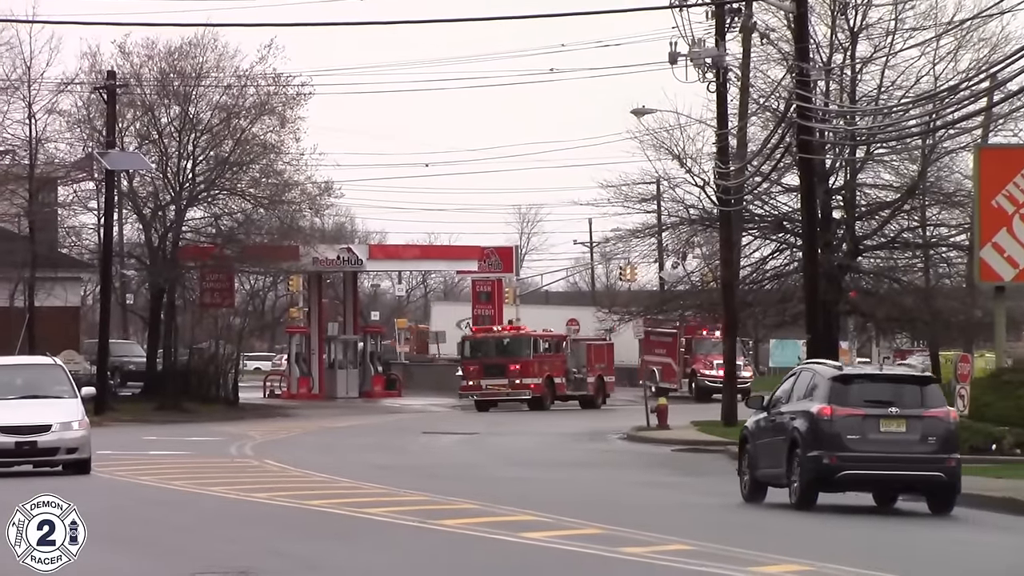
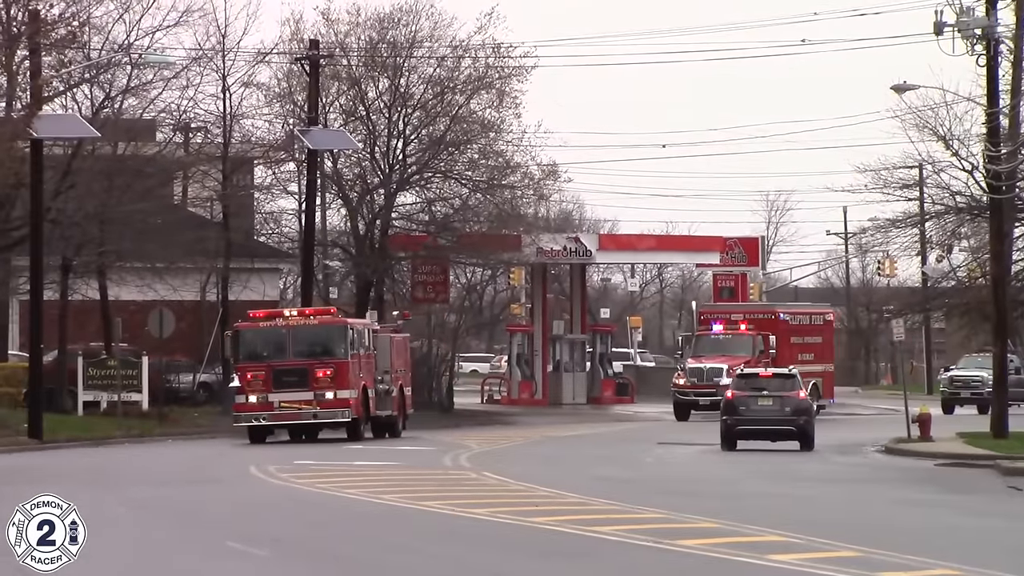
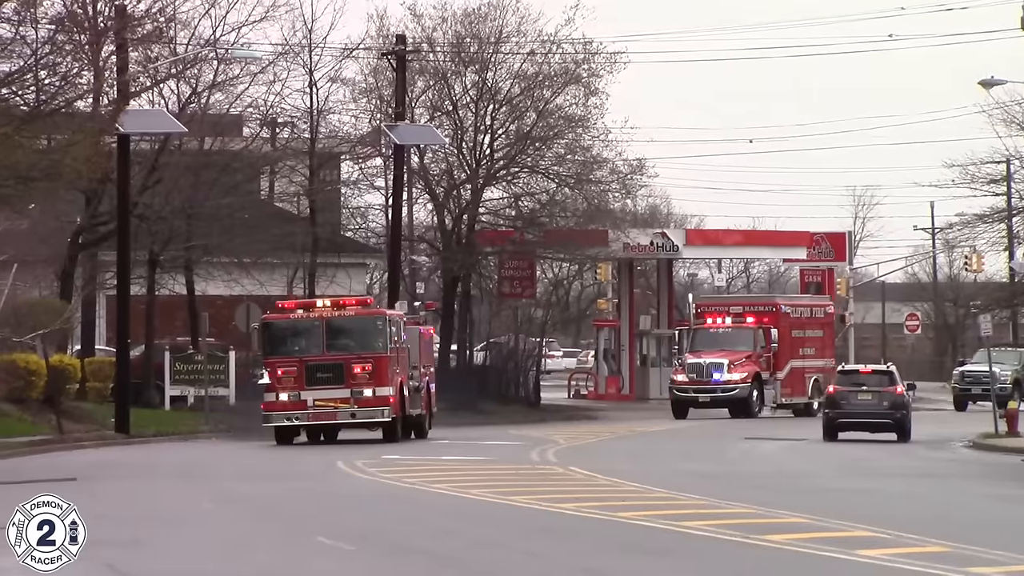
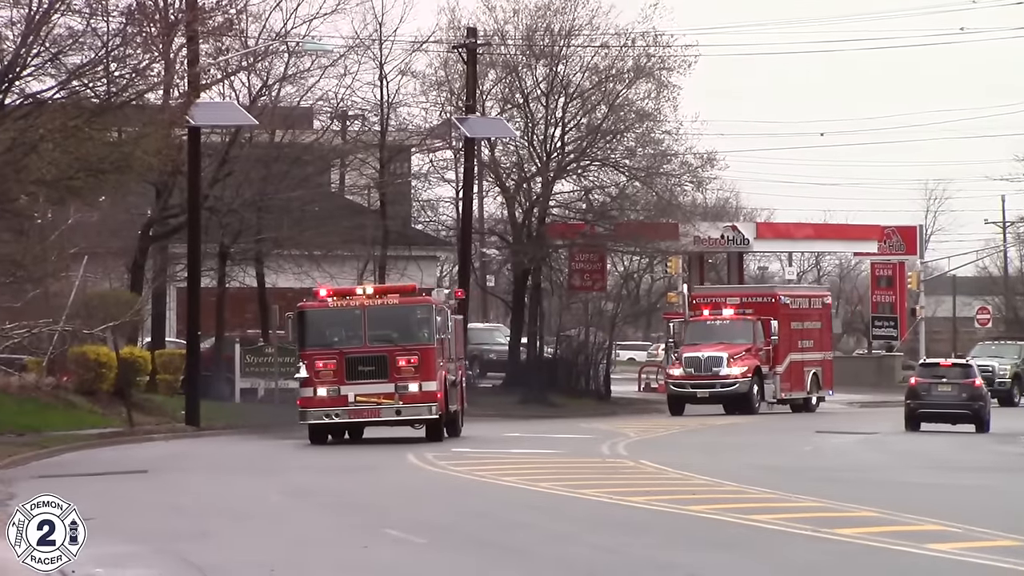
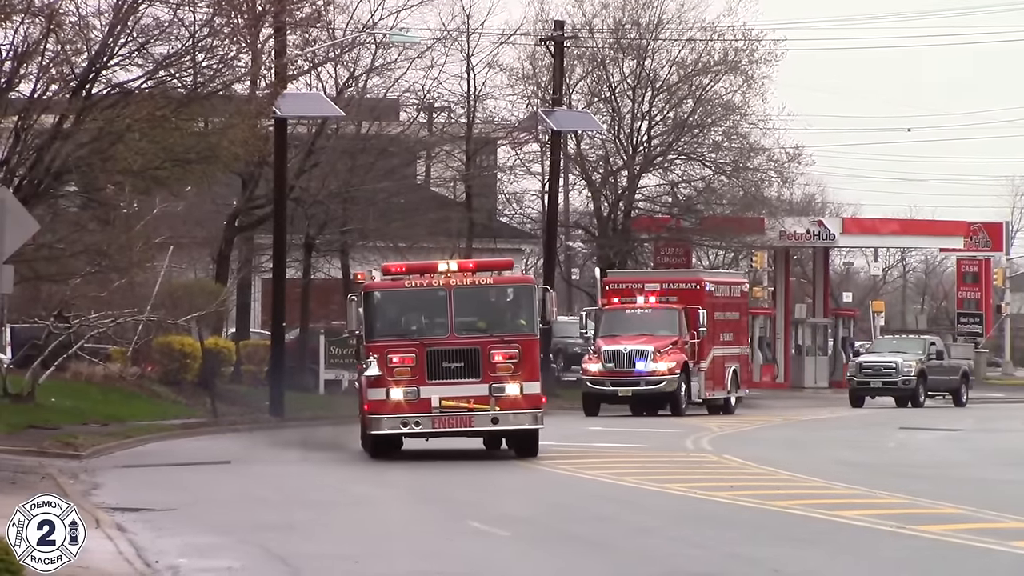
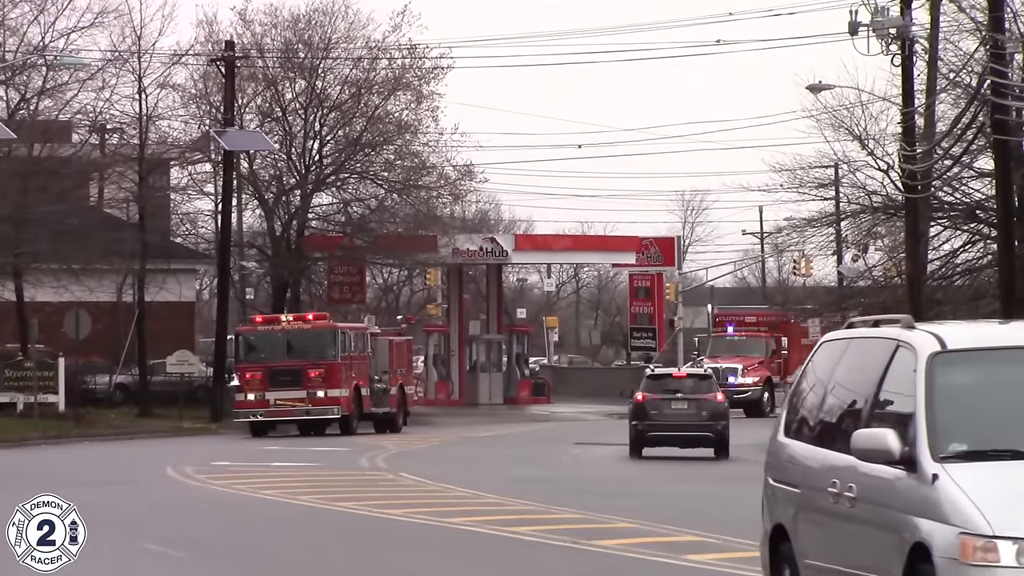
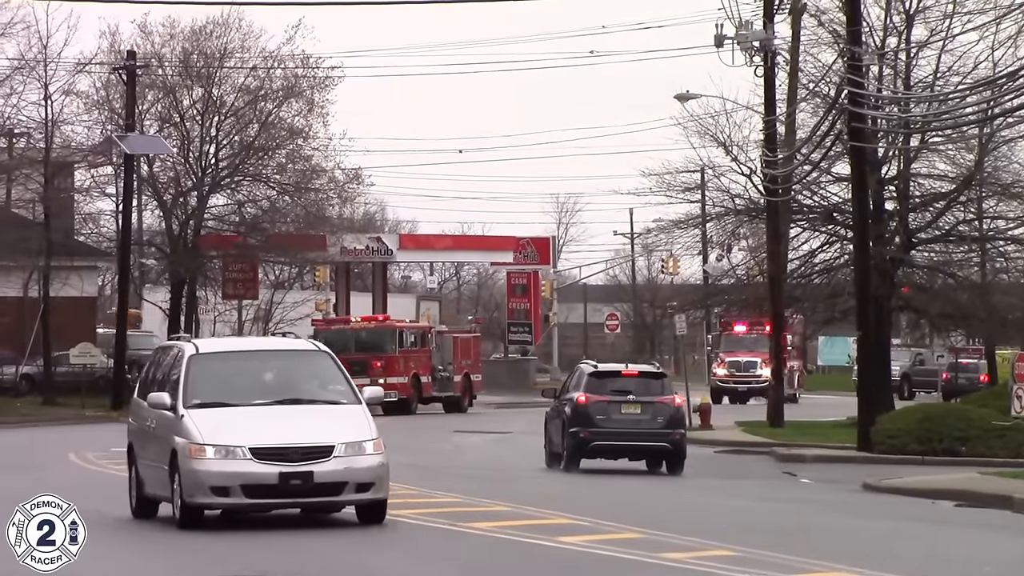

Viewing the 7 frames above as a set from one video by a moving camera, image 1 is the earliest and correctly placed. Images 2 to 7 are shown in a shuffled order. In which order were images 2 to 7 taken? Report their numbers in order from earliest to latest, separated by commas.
7, 6, 2, 3, 4, 5
